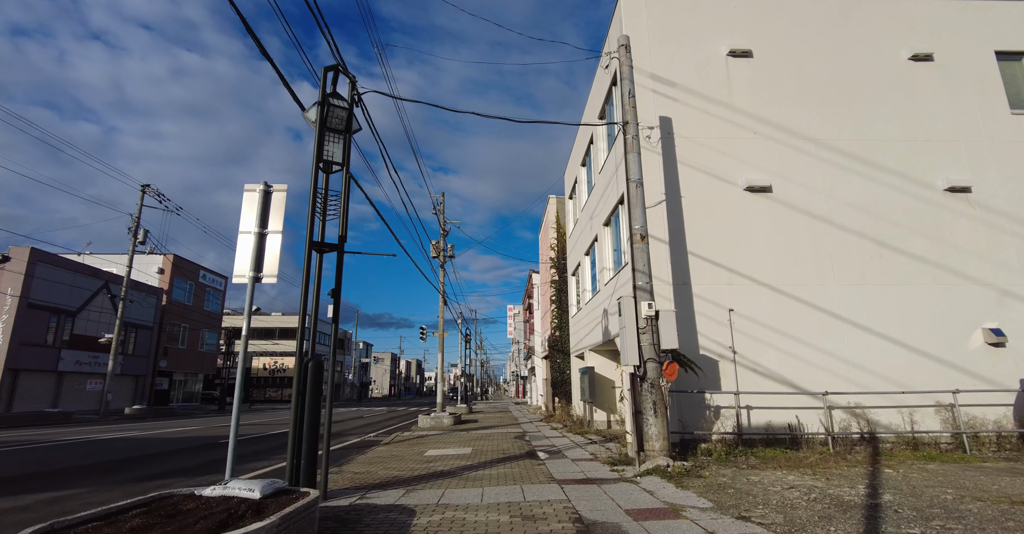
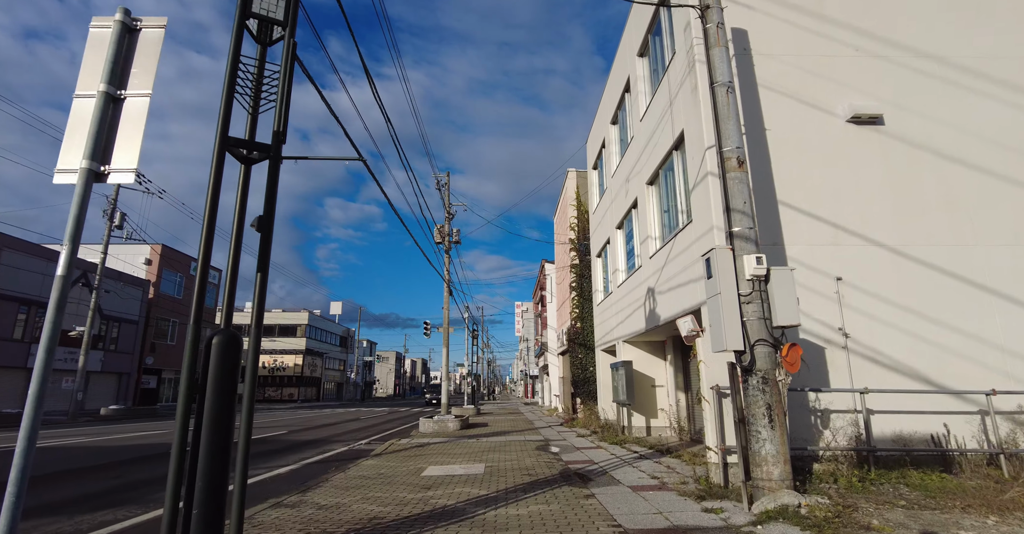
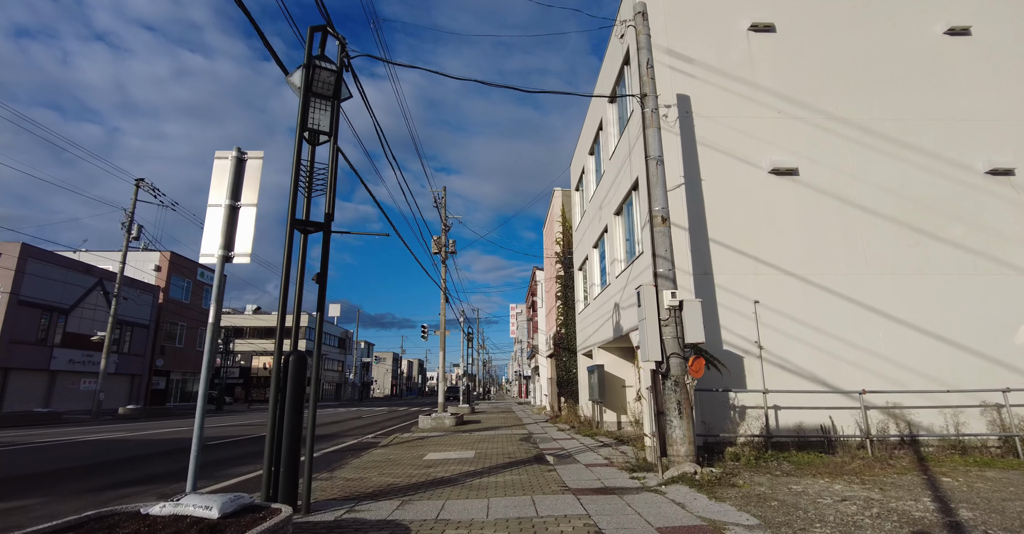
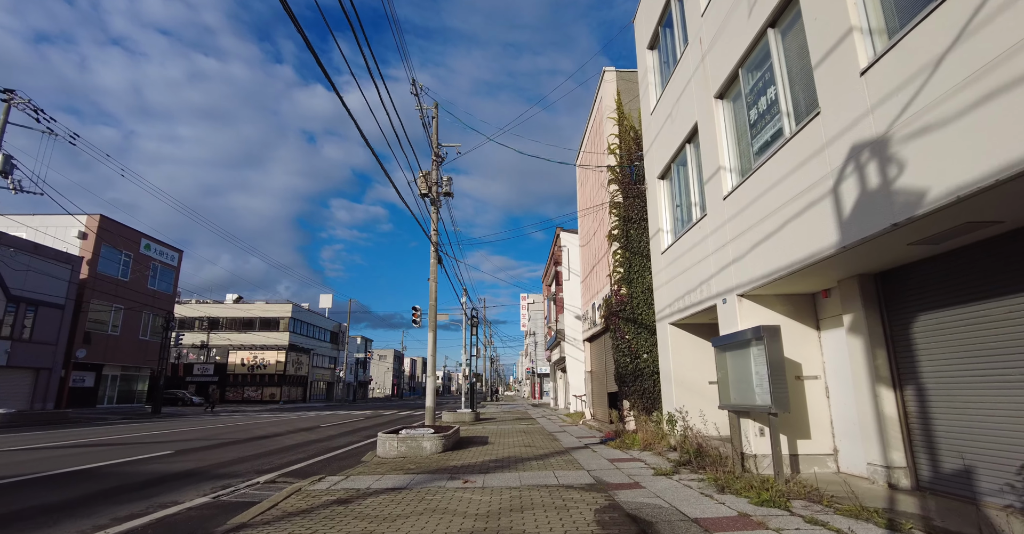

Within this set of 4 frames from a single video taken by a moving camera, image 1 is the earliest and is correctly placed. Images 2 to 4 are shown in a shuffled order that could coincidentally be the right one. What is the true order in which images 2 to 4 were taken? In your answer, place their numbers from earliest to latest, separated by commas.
3, 2, 4
